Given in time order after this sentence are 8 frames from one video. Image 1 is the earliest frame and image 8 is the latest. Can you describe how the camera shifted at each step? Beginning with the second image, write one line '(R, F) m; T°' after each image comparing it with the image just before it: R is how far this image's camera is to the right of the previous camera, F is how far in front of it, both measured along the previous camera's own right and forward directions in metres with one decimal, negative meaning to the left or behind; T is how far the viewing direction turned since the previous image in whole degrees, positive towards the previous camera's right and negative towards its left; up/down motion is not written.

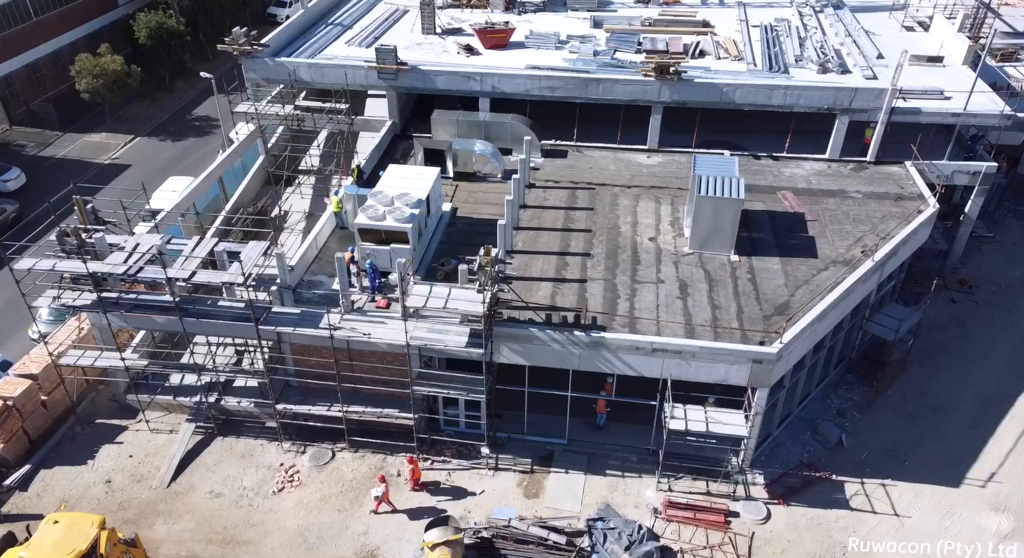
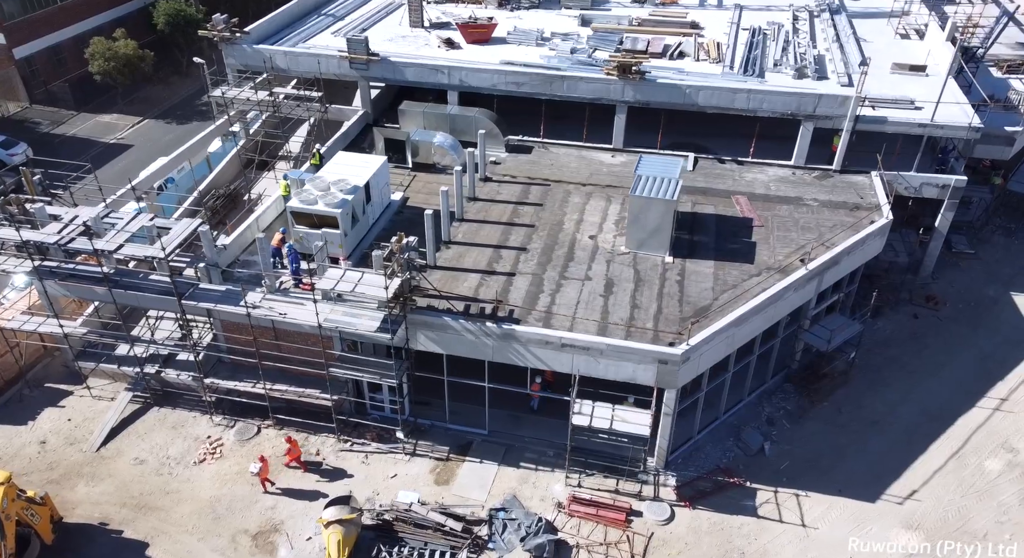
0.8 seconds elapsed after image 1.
(+4.5, -0.2) m; -4°
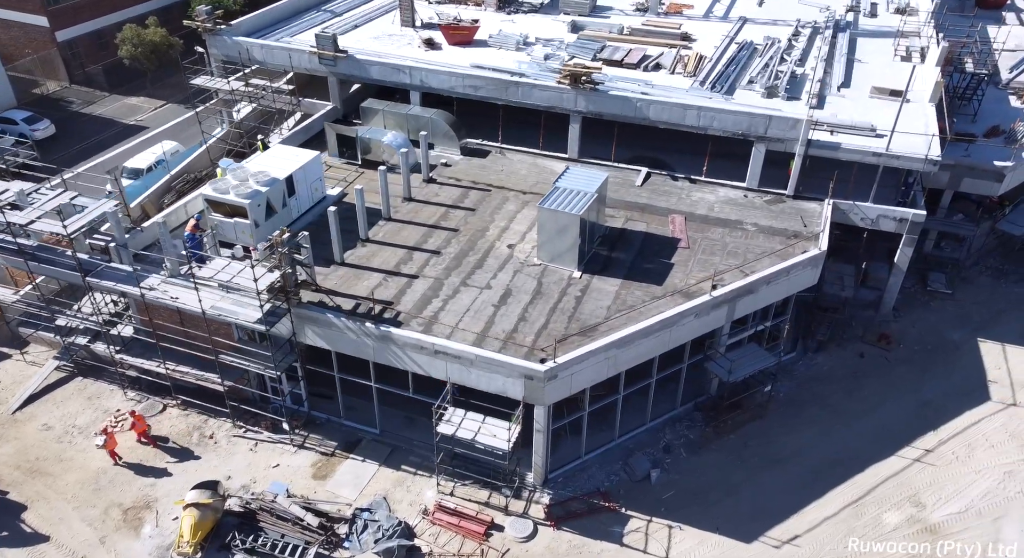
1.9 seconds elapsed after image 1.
(+6.7, +0.5) m; -6°
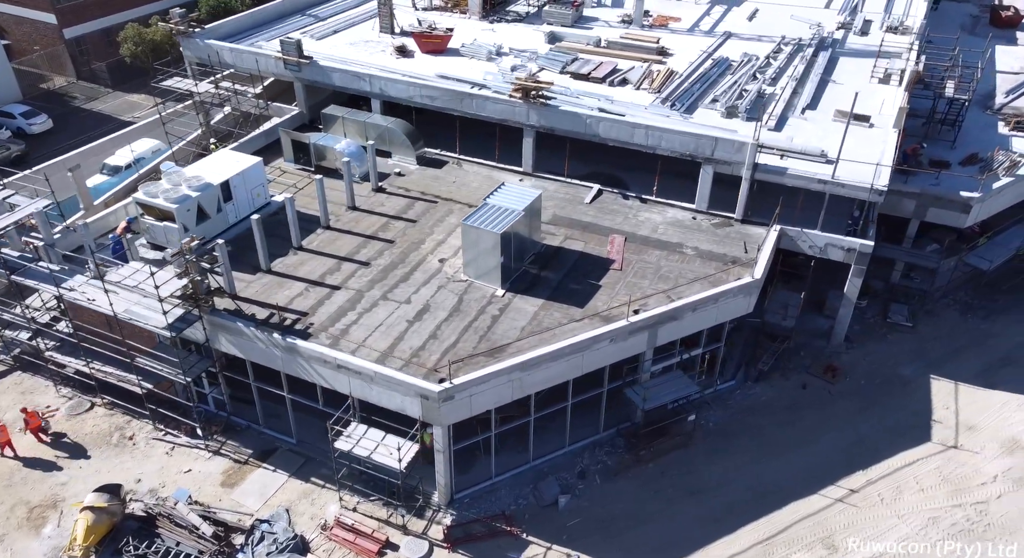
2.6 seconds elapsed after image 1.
(+4.4, +0.5) m; -3°
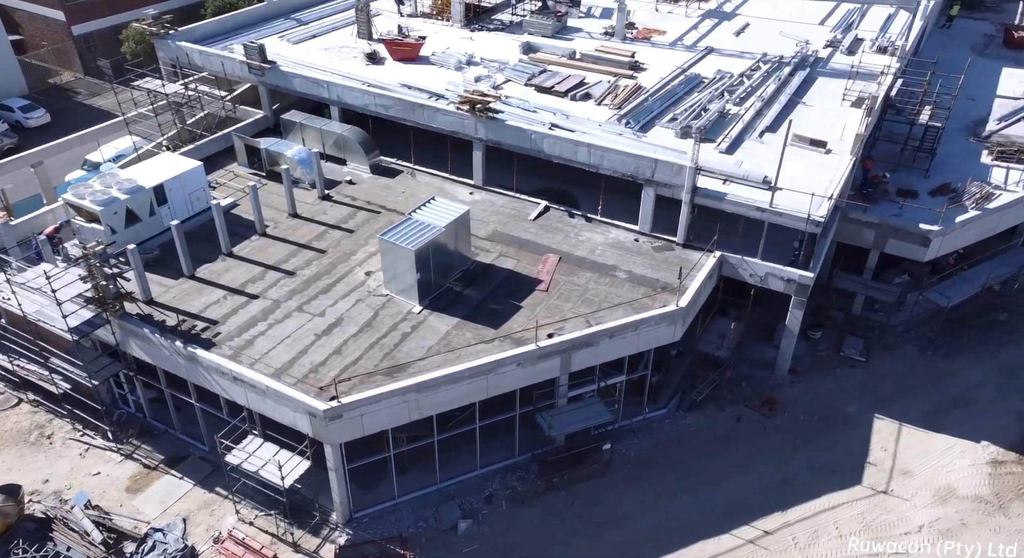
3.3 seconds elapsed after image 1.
(+4.5, +0.7) m; -3°
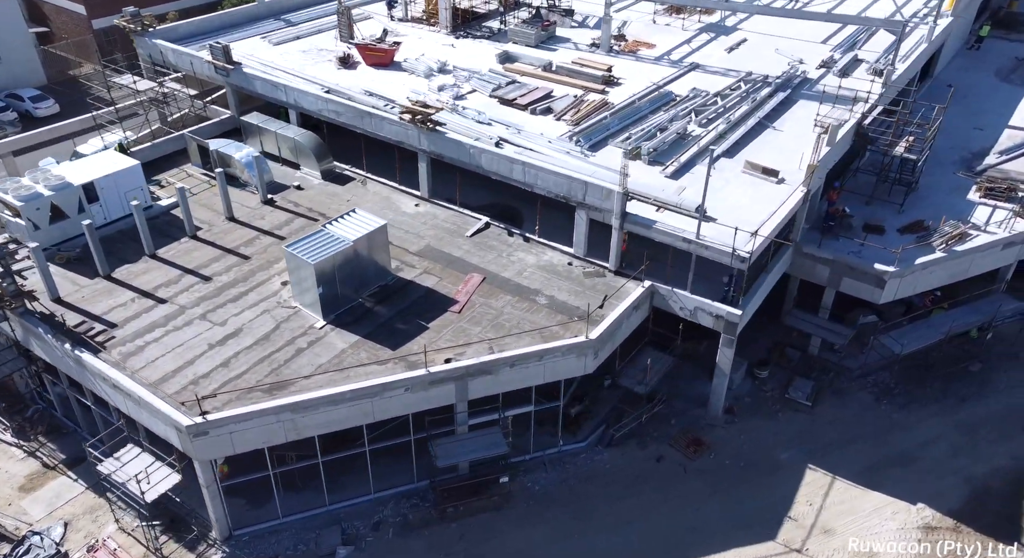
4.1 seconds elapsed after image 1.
(+5.3, +1.3) m; -4°
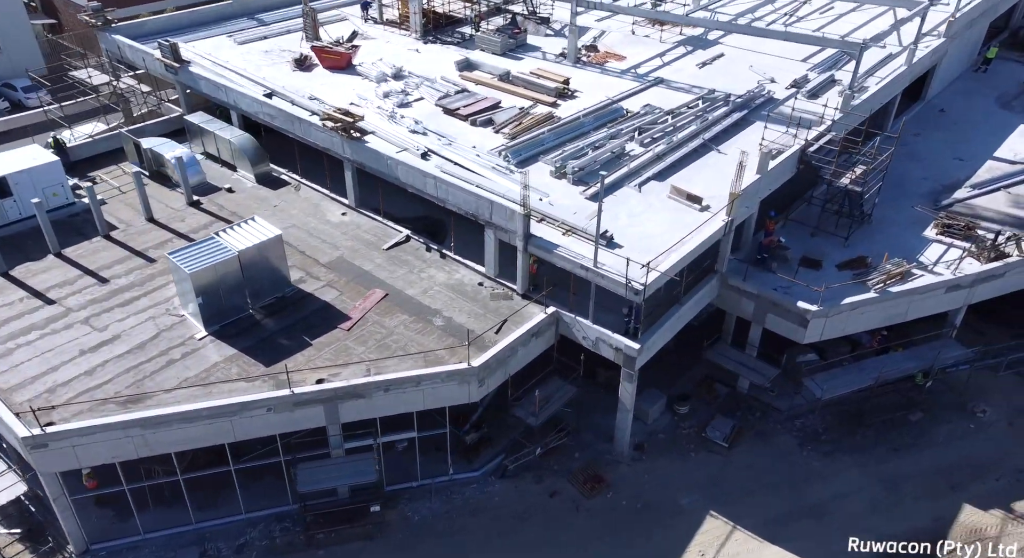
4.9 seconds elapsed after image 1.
(+5.3, +1.5) m; -3°
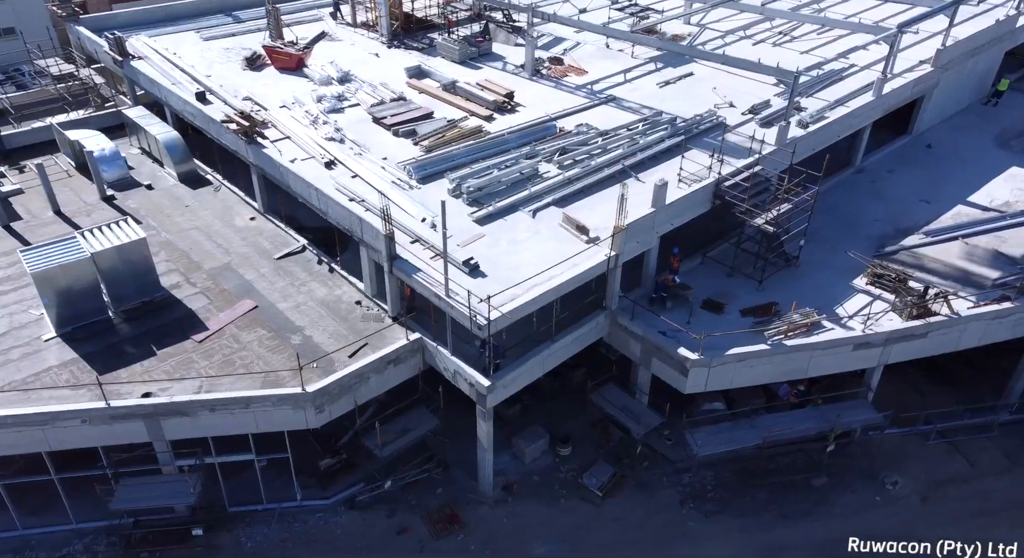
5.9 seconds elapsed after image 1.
(+6.8, +1.9) m; -5°
